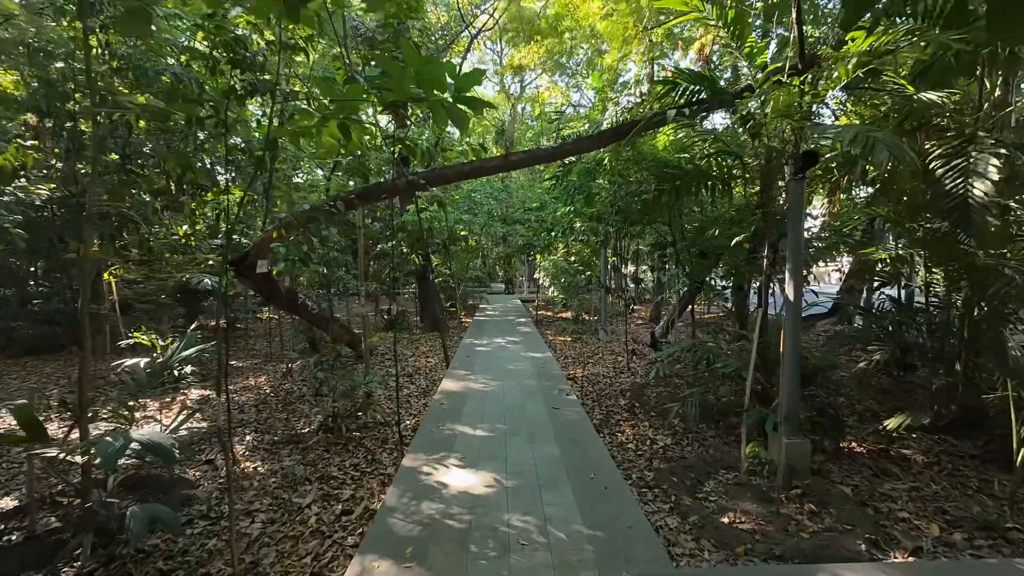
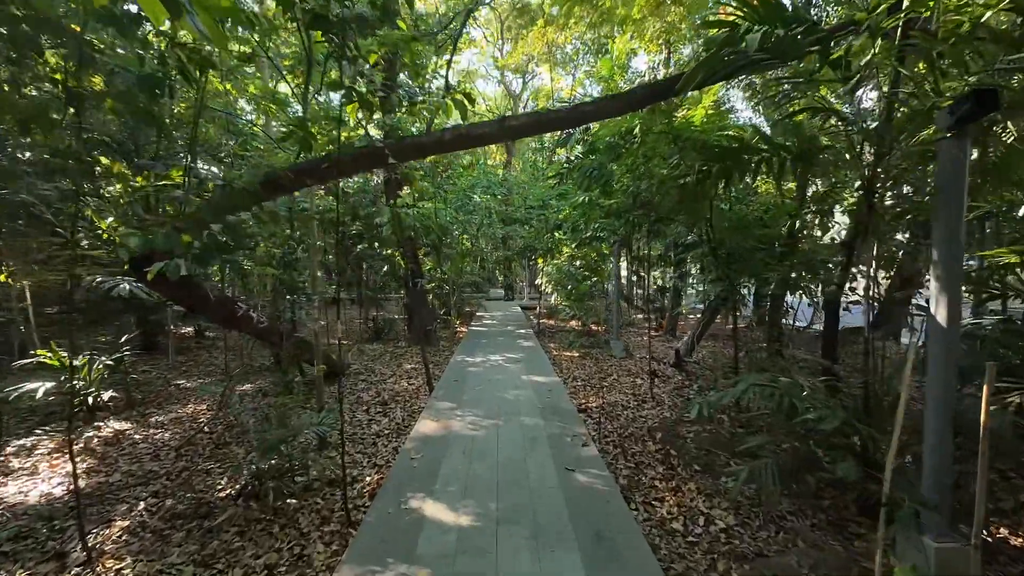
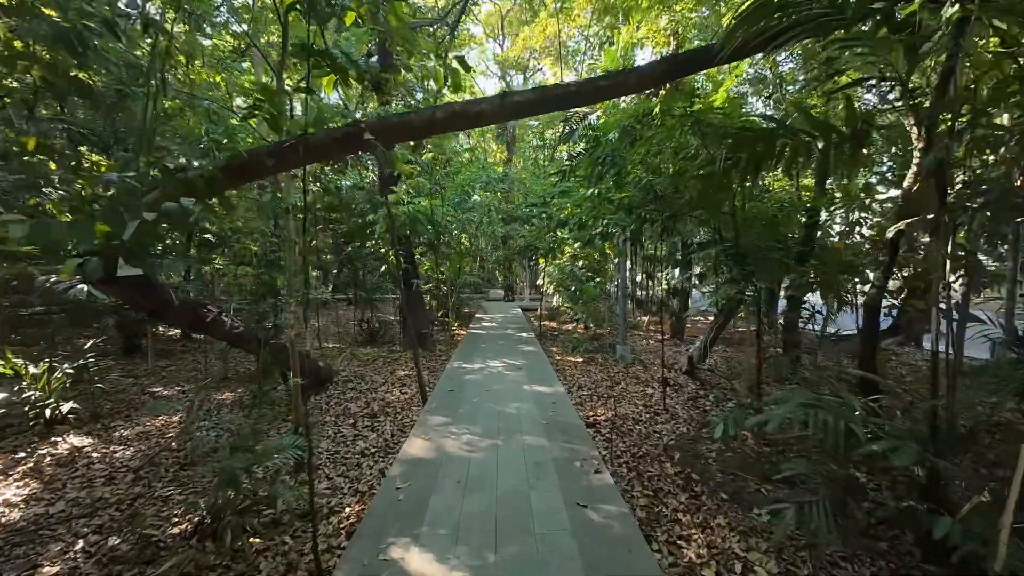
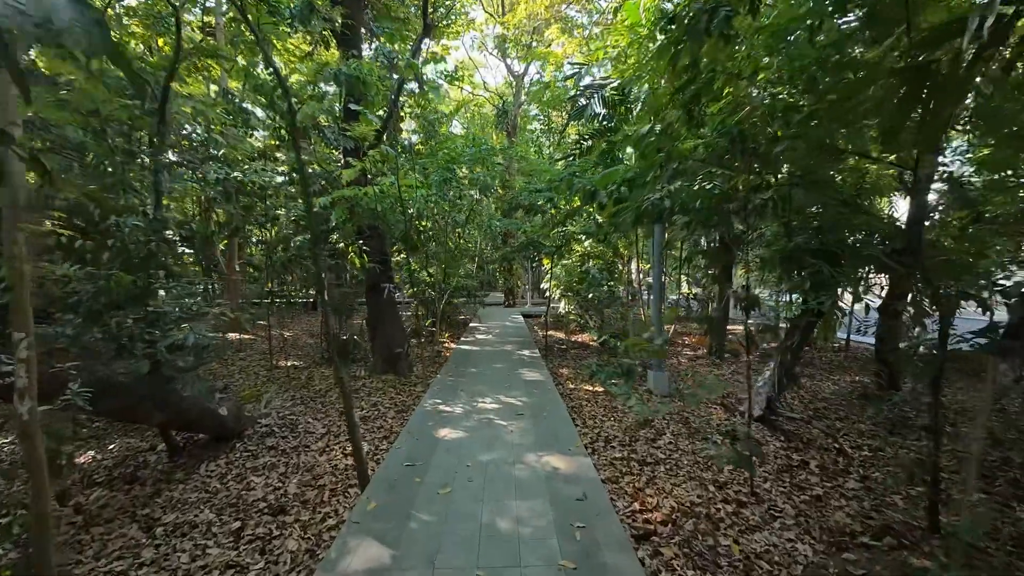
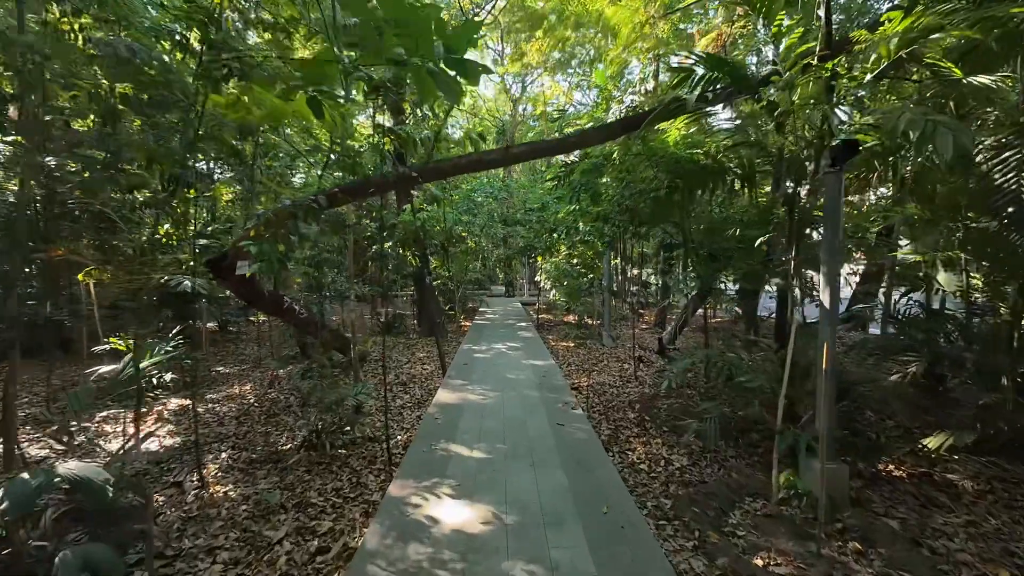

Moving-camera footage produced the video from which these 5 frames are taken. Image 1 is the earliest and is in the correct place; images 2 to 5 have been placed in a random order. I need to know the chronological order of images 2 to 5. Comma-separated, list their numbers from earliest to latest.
5, 2, 3, 4
